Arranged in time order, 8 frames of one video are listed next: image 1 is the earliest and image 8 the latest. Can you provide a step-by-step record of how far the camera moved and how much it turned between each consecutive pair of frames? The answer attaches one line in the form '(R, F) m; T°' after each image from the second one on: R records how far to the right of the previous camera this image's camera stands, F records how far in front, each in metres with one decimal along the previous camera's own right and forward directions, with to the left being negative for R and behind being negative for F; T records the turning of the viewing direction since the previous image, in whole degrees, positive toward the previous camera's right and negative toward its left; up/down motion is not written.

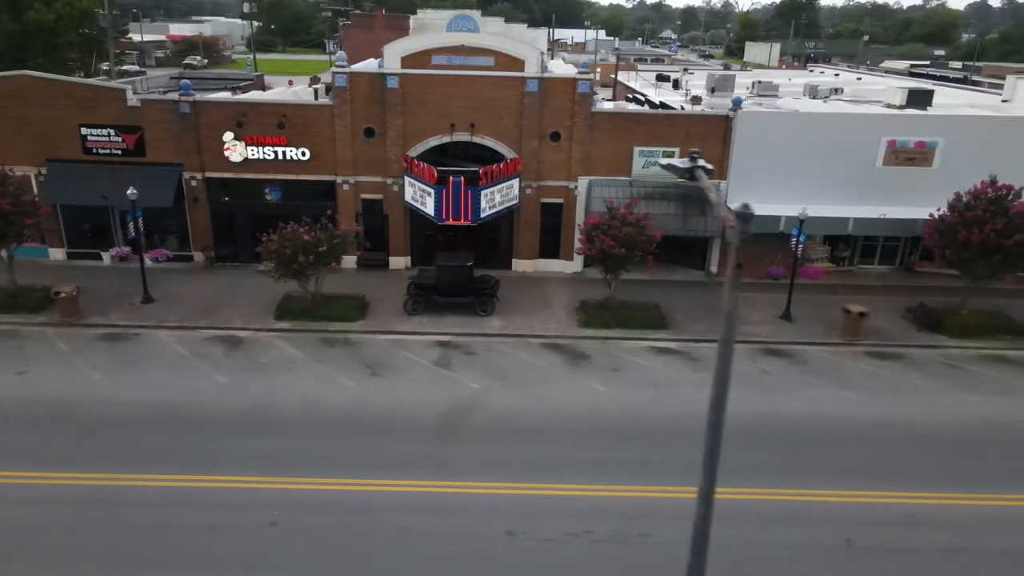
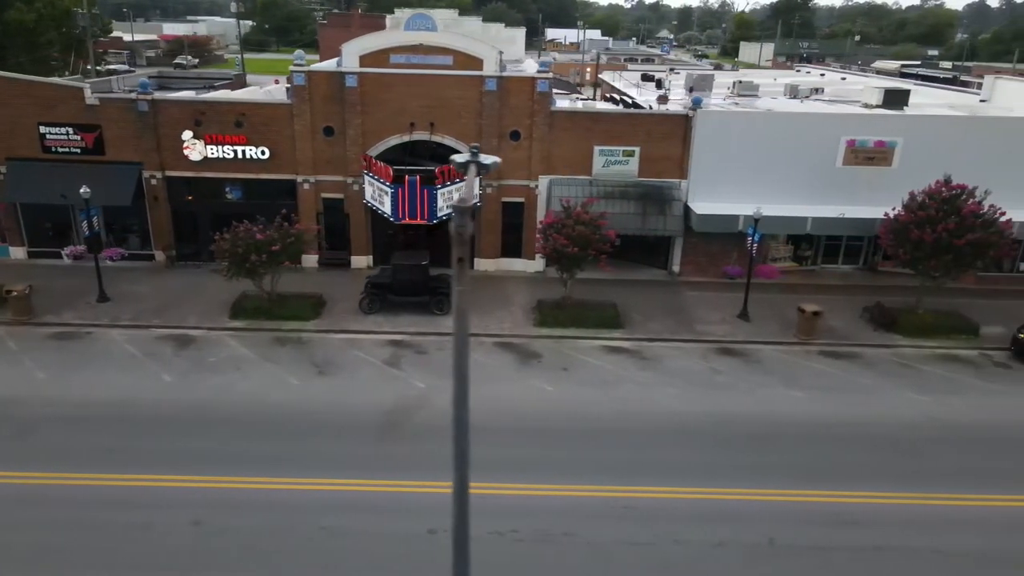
(+1.3, 0.0) m; 0°
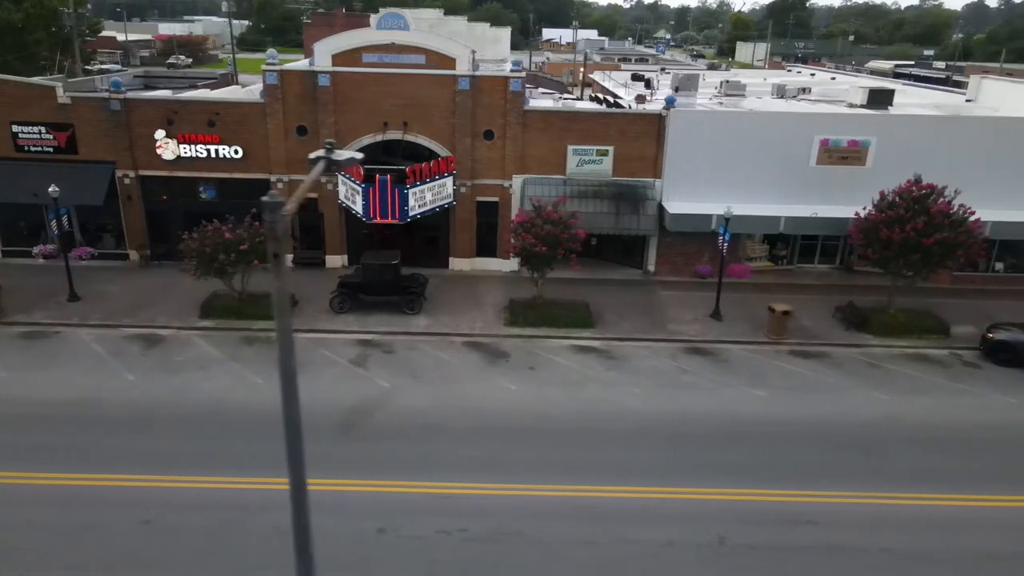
(+0.9, 0.0) m; 0°
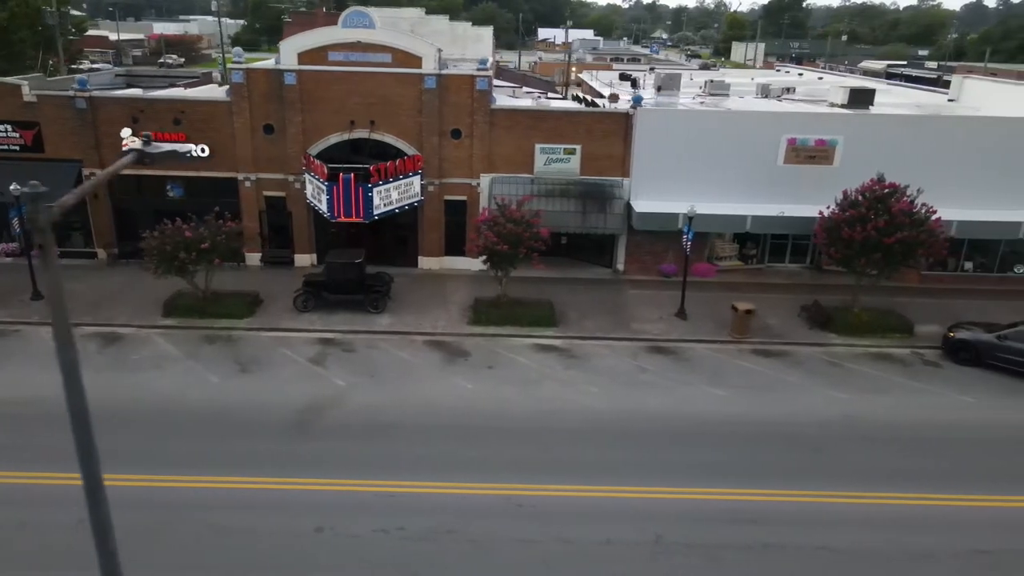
(+1.1, 0.0) m; 0°
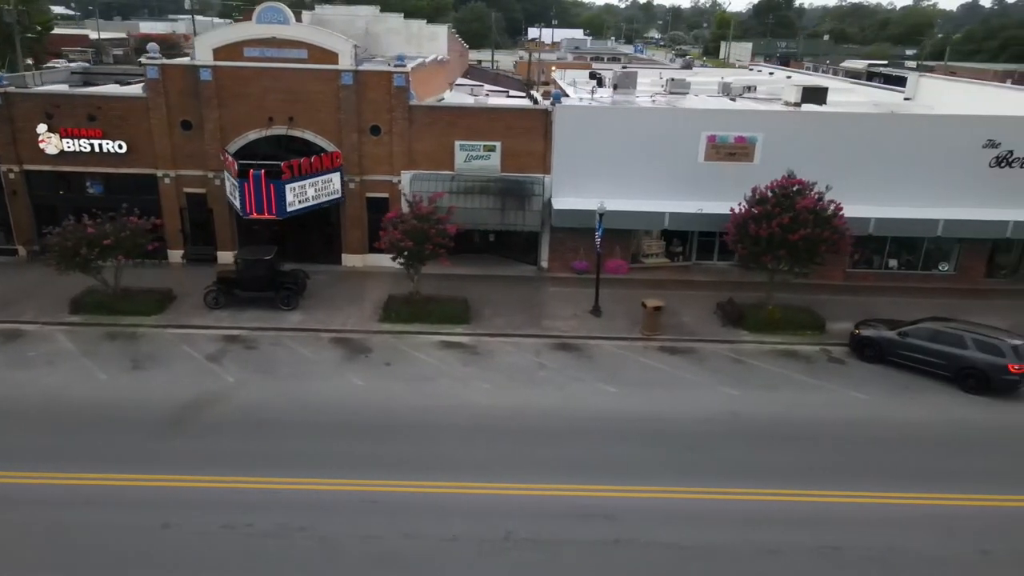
(+2.6, +0.1) m; 0°
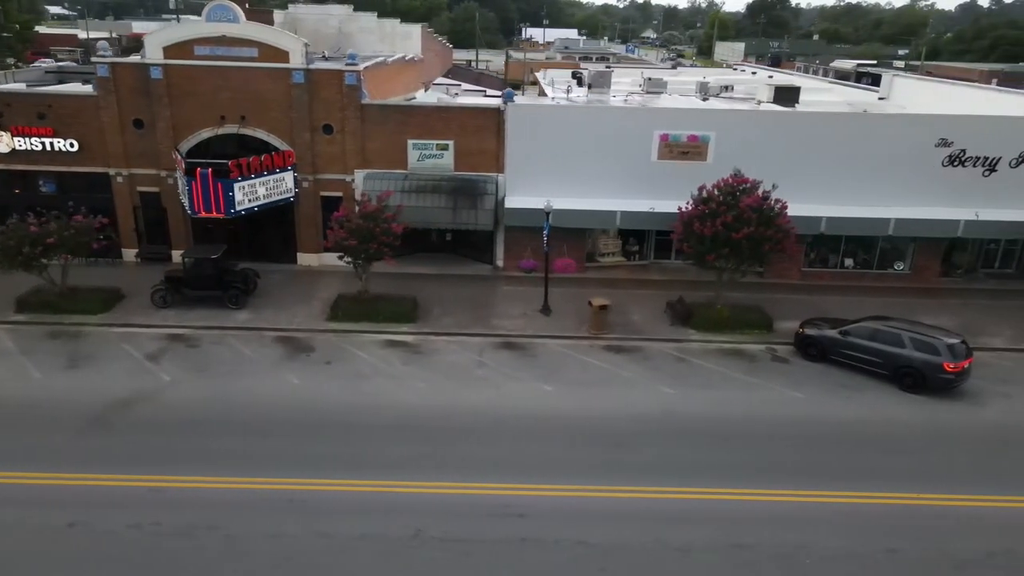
(+1.5, 0.0) m; 0°
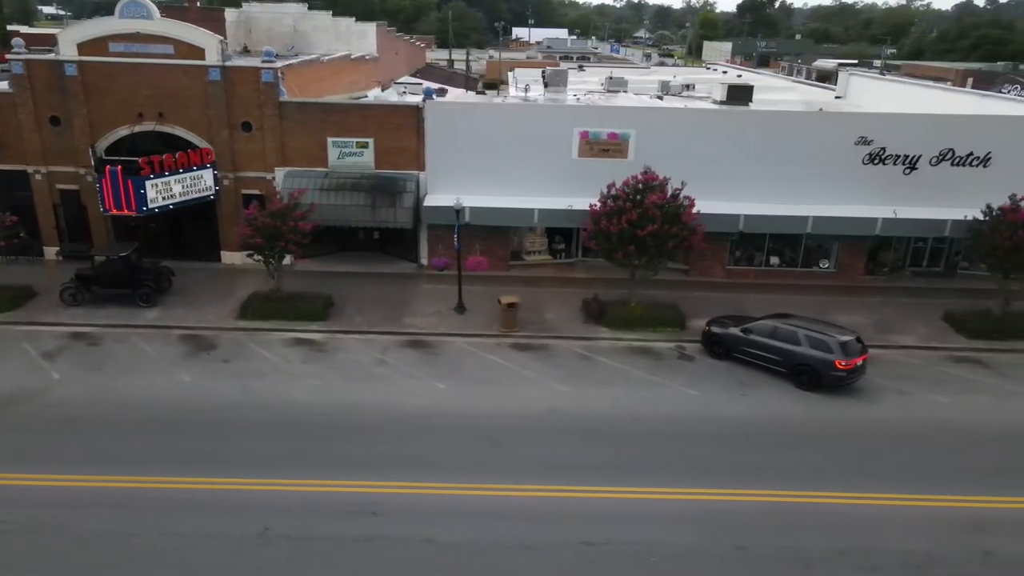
(+2.5, +0.1) m; 0°
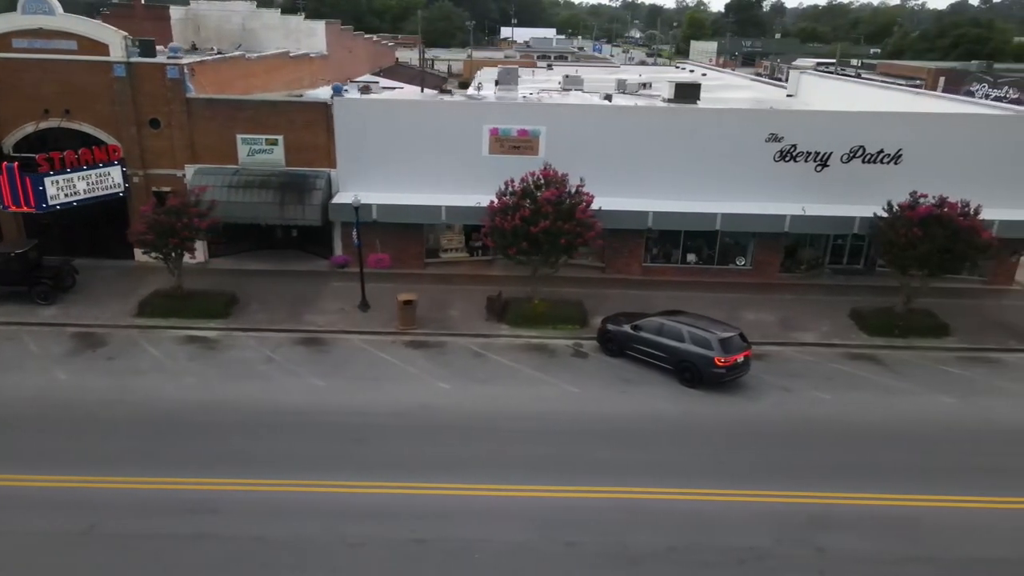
(+2.8, +0.1) m; 0°
